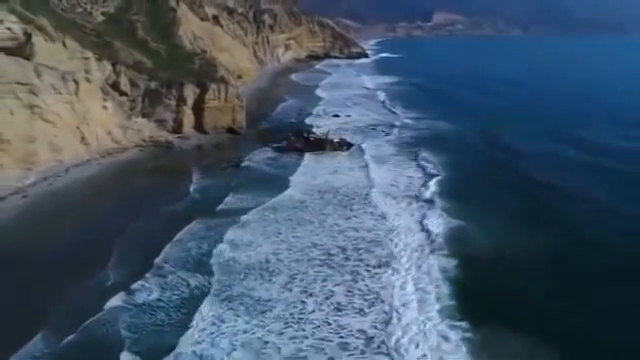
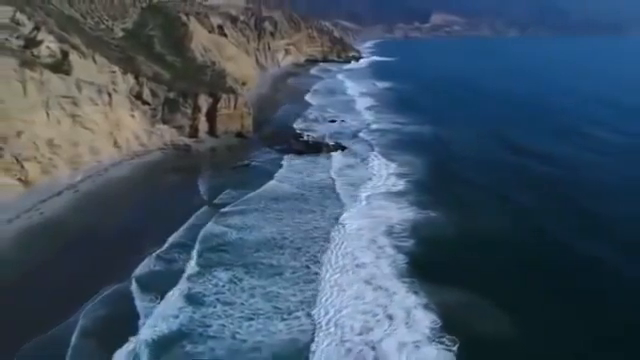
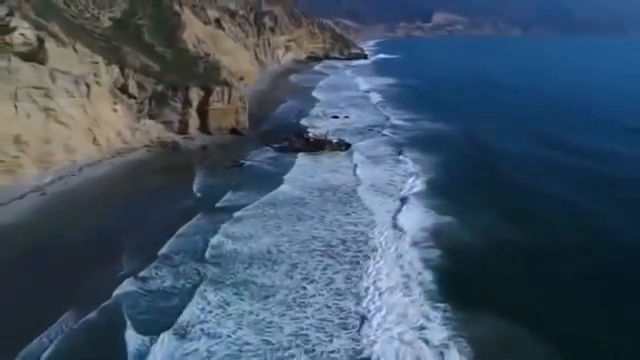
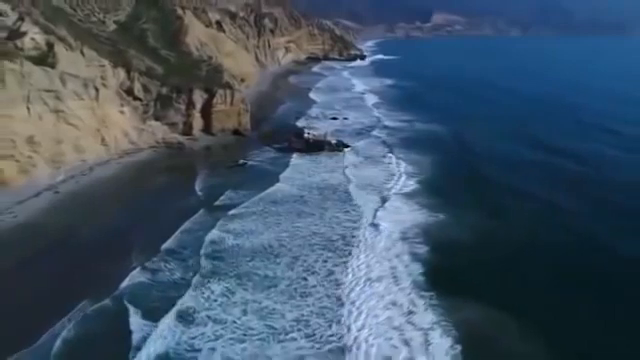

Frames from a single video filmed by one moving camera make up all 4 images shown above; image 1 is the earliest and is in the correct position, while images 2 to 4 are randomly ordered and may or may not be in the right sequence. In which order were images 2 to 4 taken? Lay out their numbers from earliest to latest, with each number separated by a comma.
3, 4, 2
